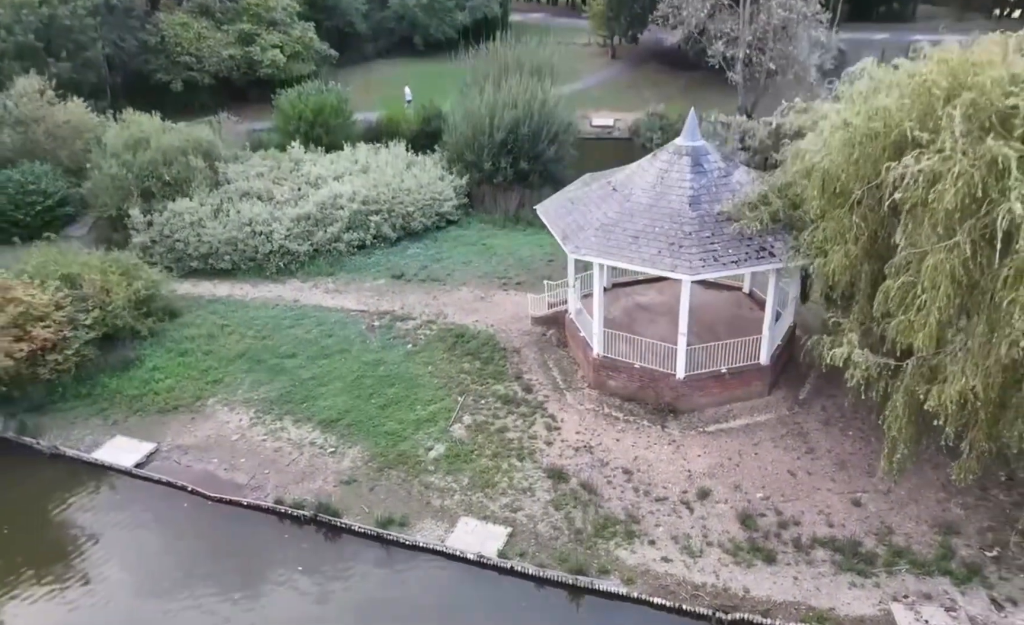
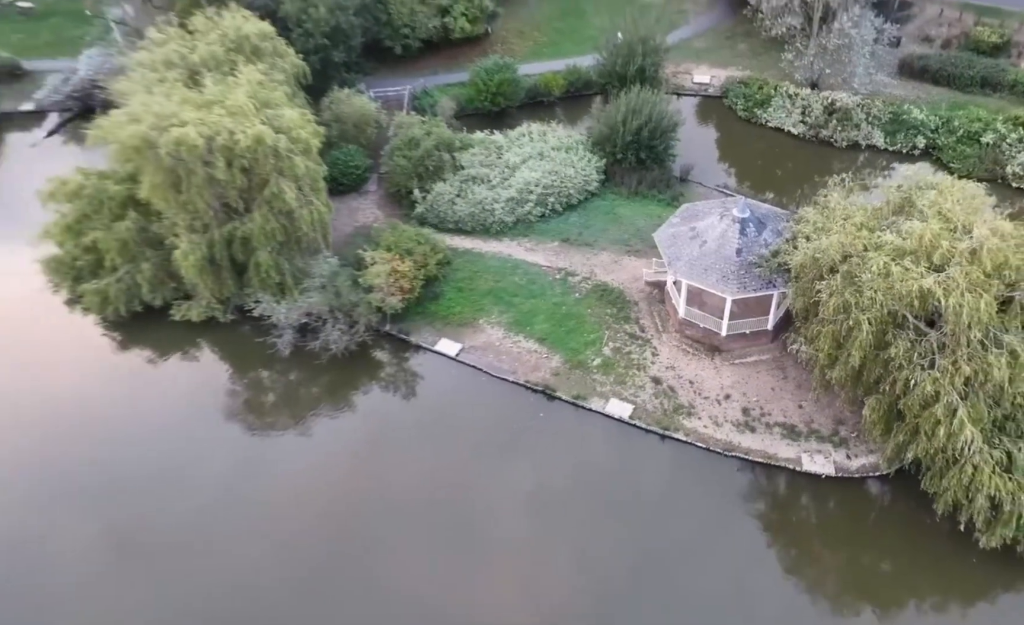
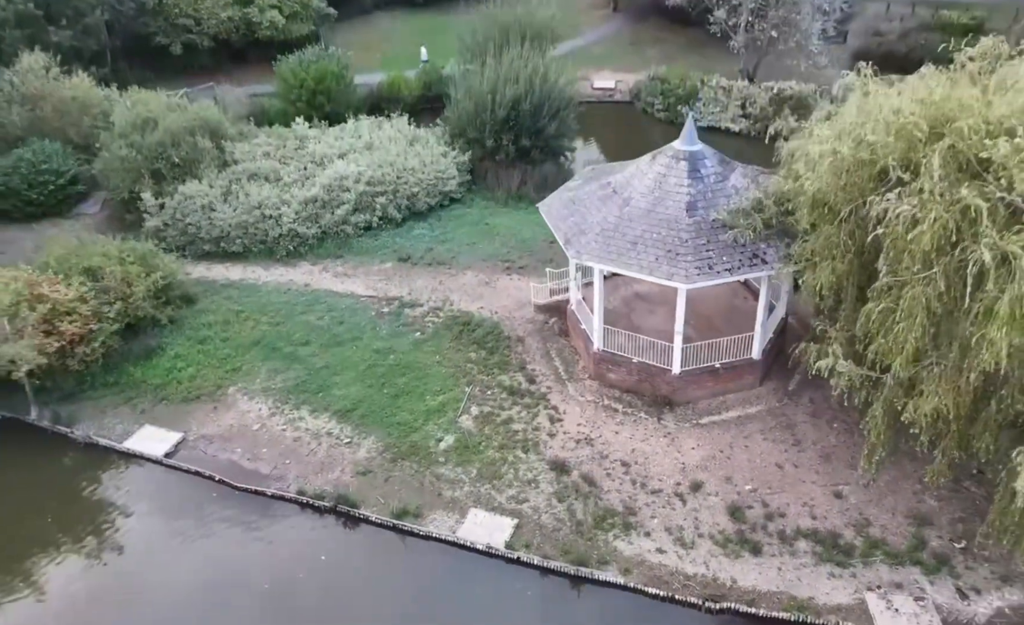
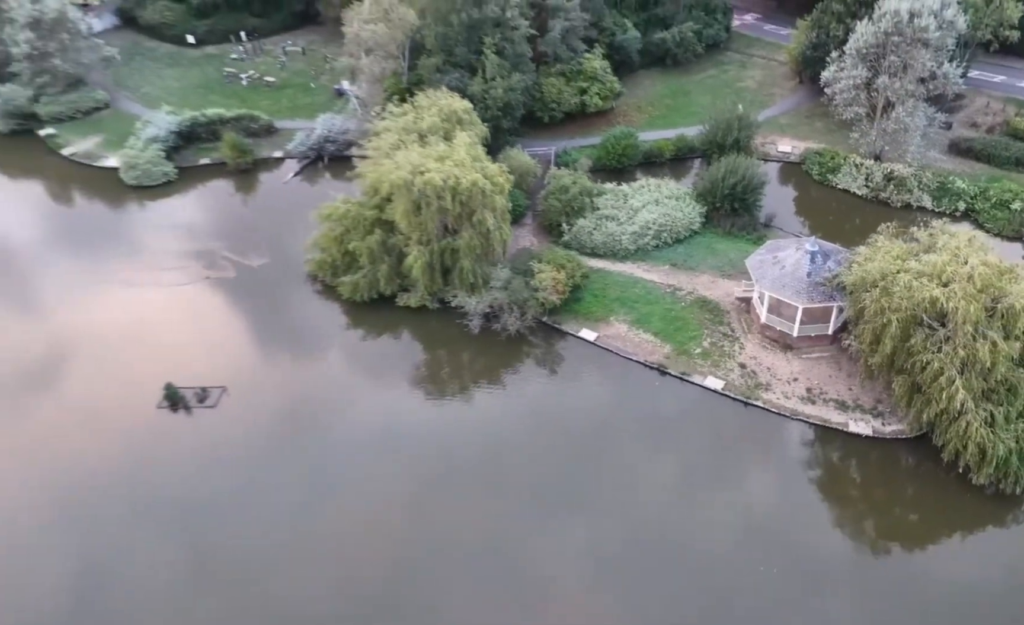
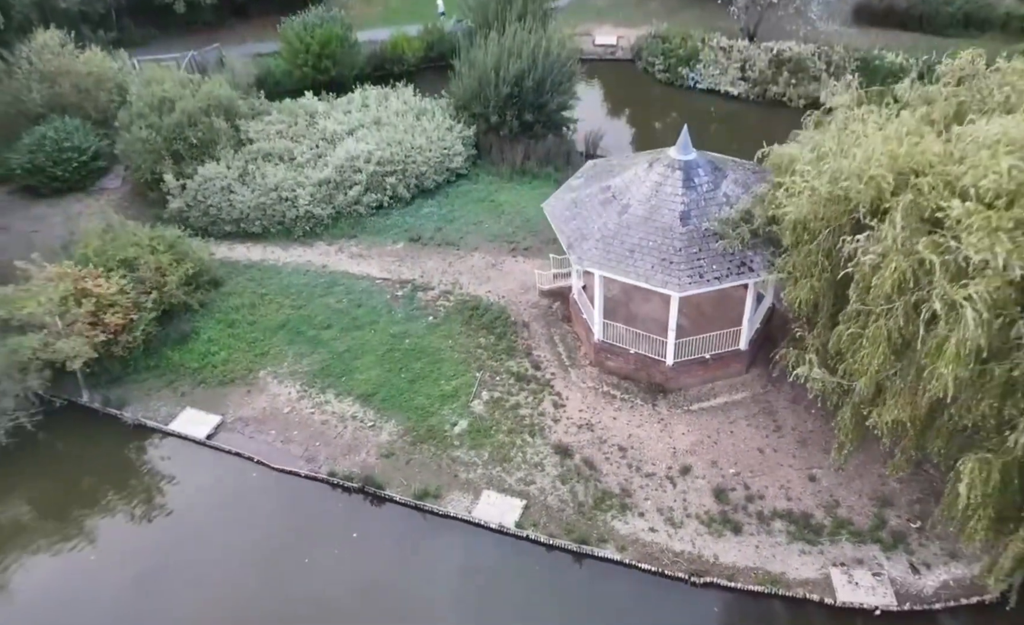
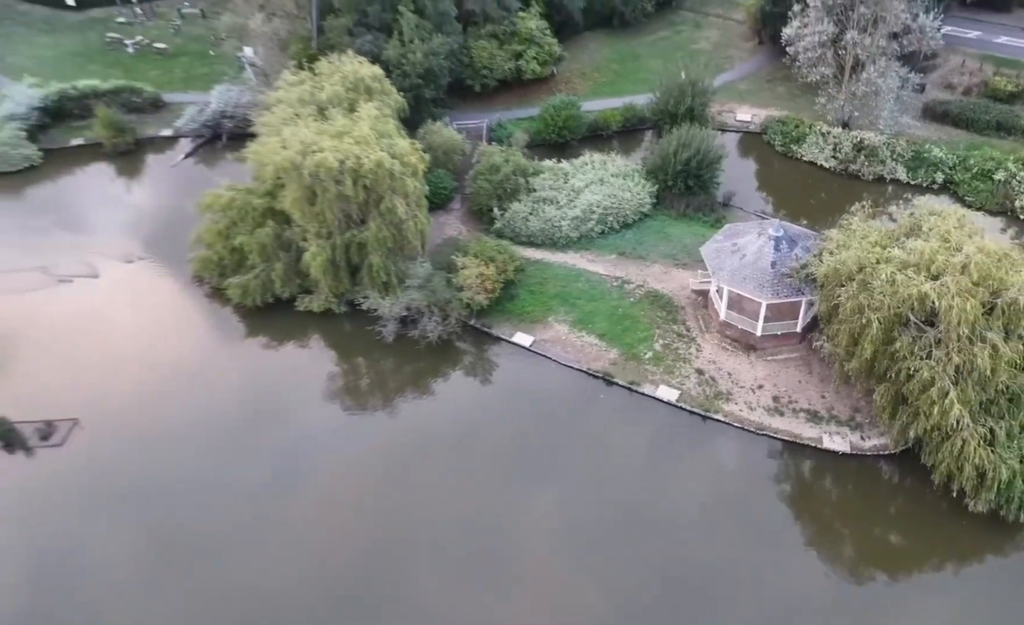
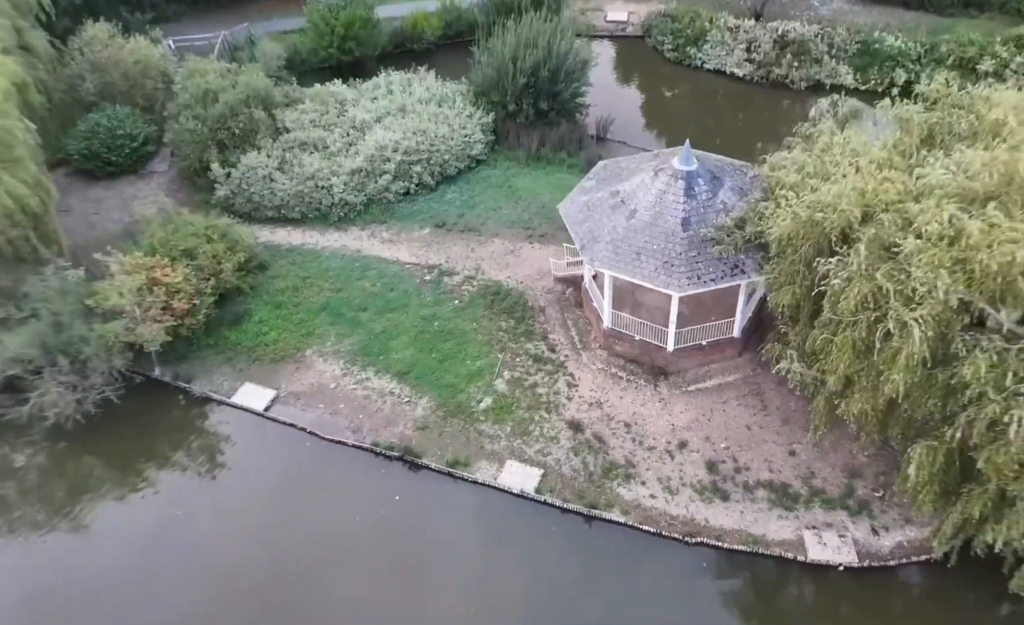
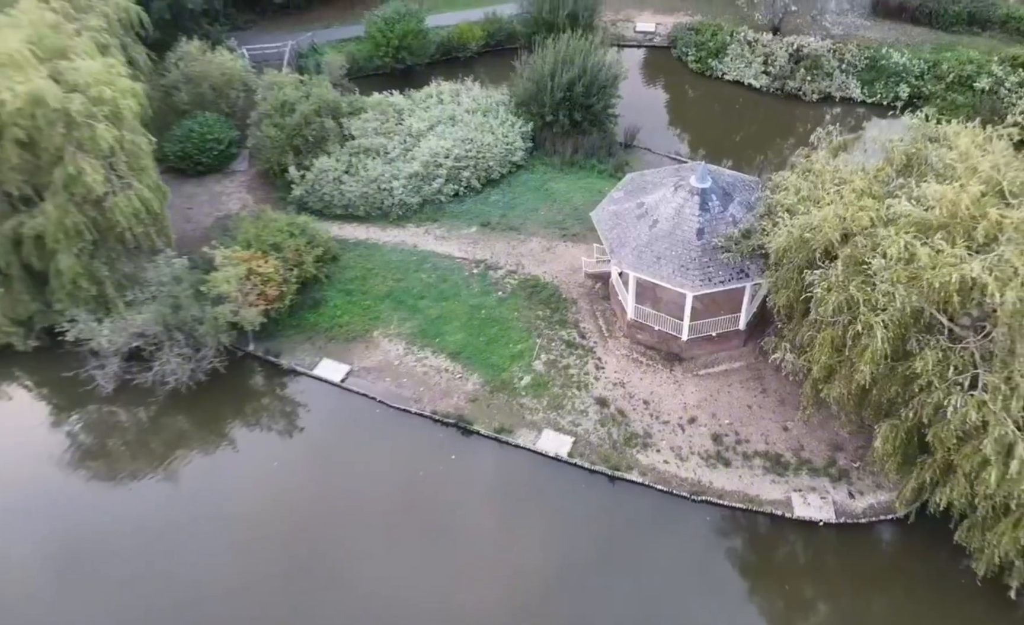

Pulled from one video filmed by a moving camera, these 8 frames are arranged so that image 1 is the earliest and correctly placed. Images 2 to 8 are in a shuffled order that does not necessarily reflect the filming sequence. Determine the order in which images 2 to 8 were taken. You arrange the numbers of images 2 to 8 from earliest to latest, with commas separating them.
3, 5, 7, 8, 2, 6, 4
